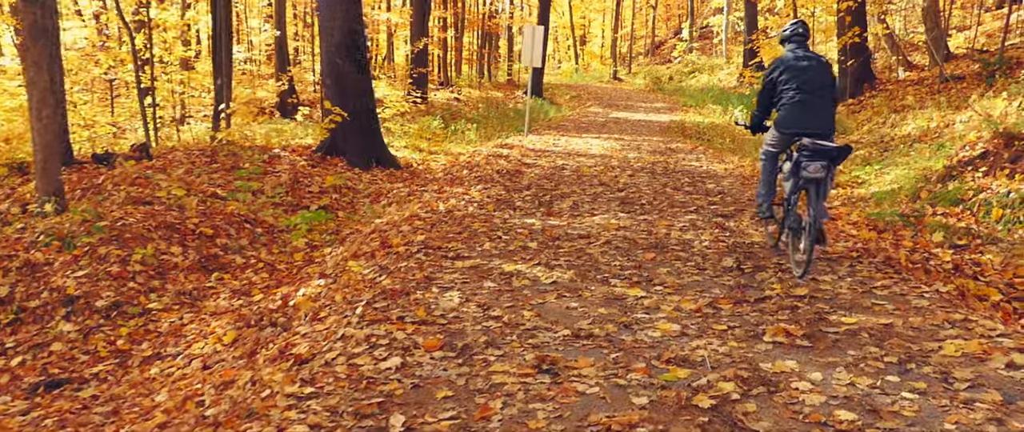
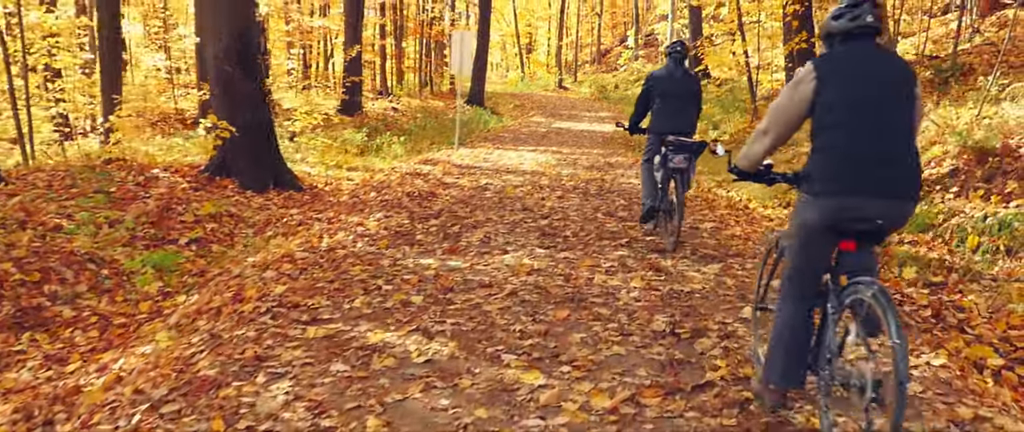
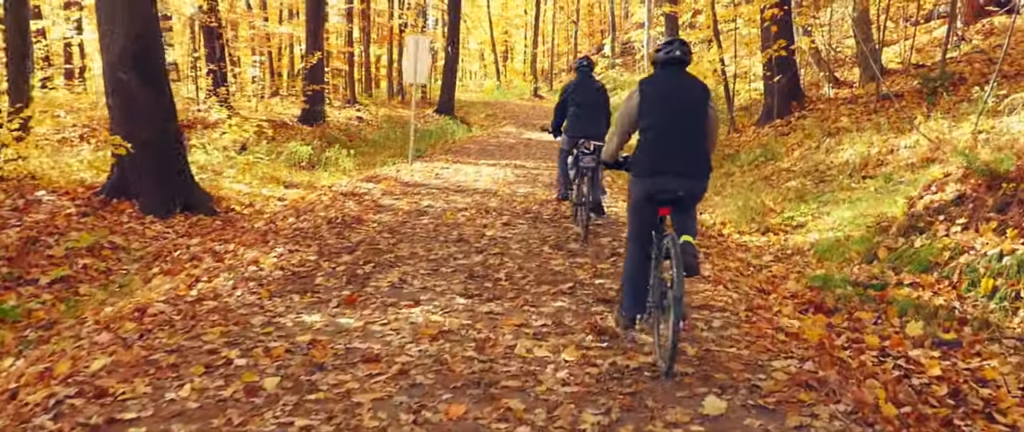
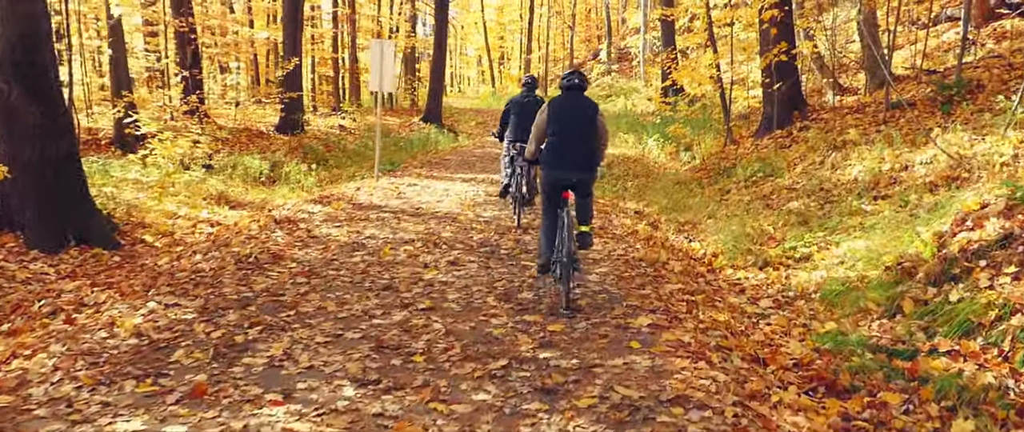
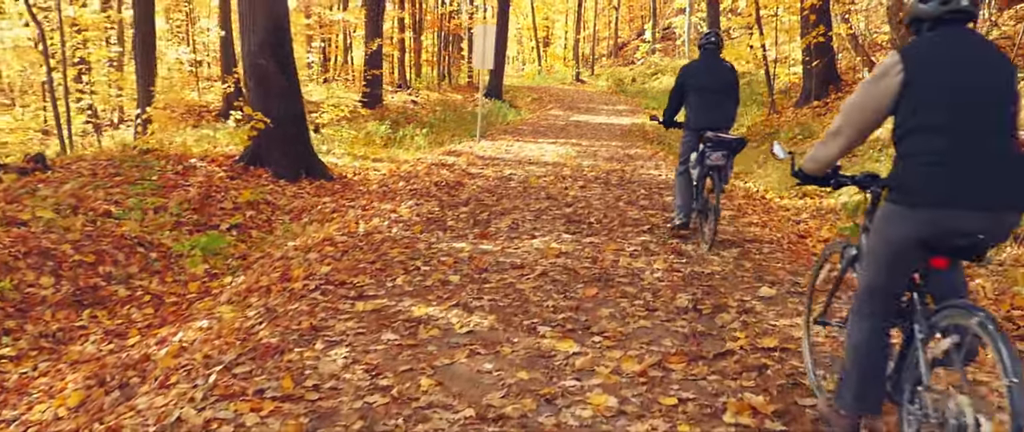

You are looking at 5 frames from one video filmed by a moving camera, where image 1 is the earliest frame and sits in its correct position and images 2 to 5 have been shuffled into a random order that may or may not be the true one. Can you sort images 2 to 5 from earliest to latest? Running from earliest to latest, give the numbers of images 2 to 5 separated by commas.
5, 2, 3, 4
